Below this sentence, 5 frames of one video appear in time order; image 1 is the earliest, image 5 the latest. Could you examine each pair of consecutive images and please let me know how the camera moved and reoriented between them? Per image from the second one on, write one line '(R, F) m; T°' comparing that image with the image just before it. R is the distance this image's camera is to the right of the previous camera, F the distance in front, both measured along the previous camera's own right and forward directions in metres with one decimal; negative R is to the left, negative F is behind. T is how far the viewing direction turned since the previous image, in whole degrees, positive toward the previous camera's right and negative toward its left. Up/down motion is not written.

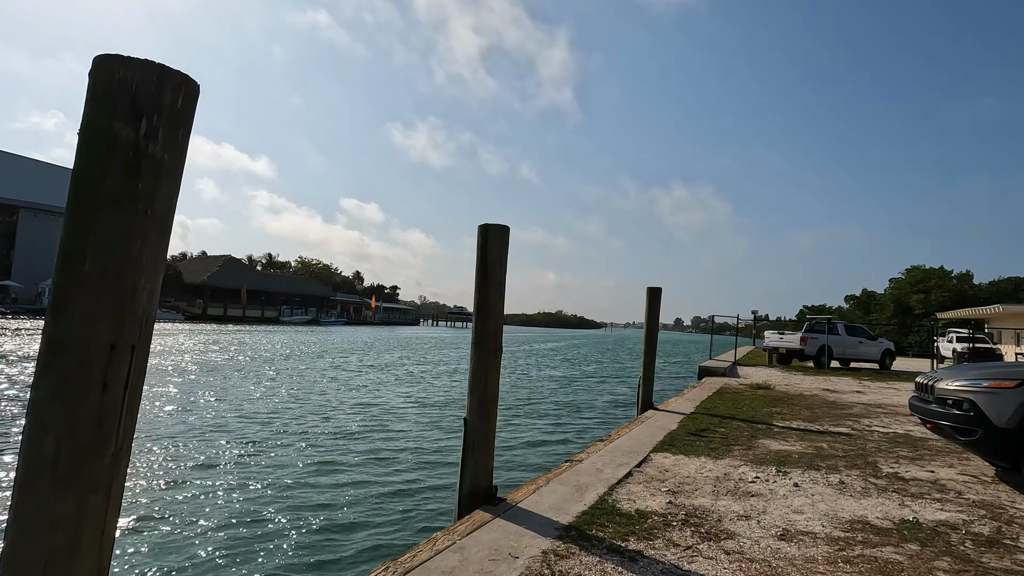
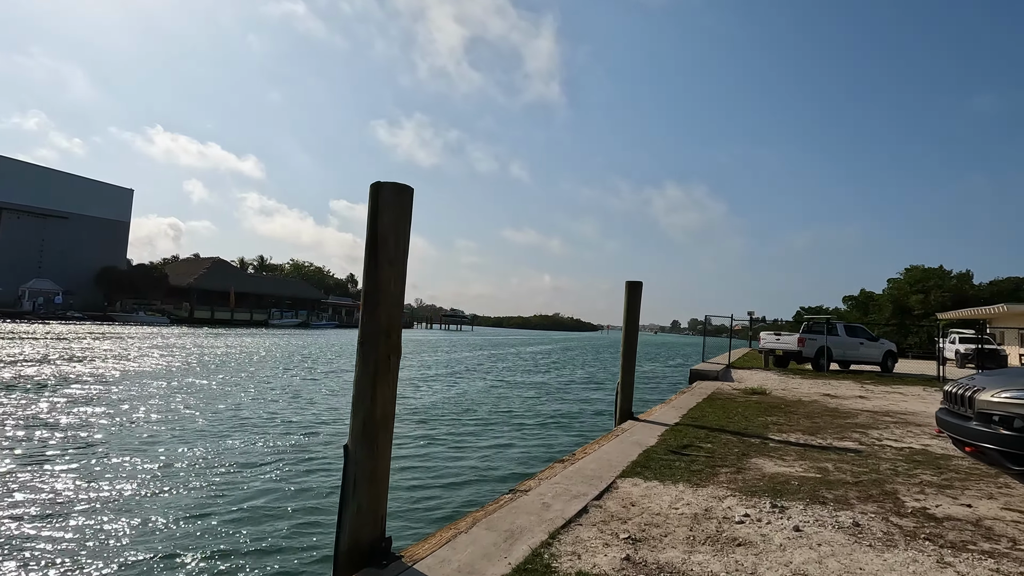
(+0.5, +1.0) m; 0°
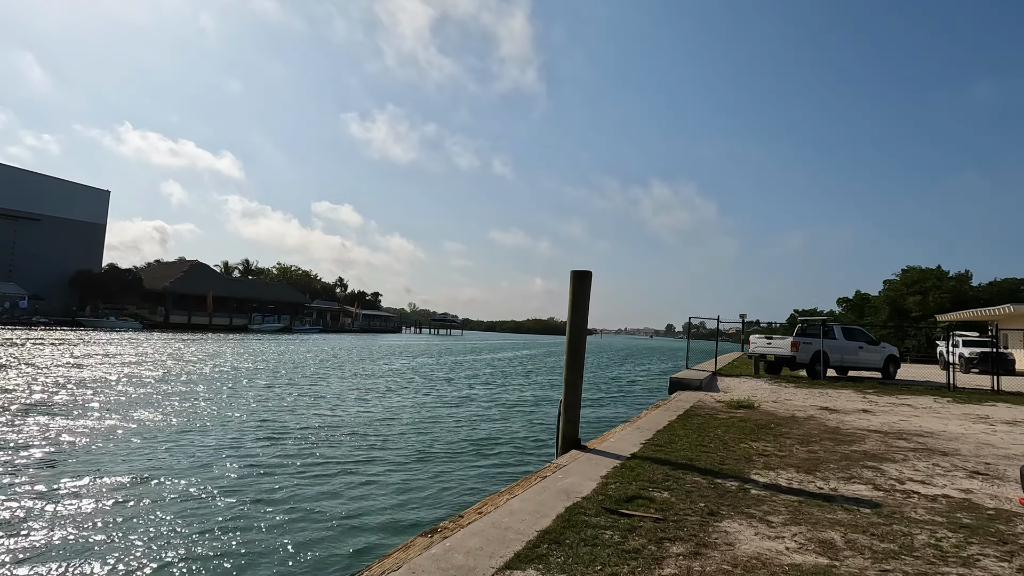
(+0.9, +1.7) m; +1°
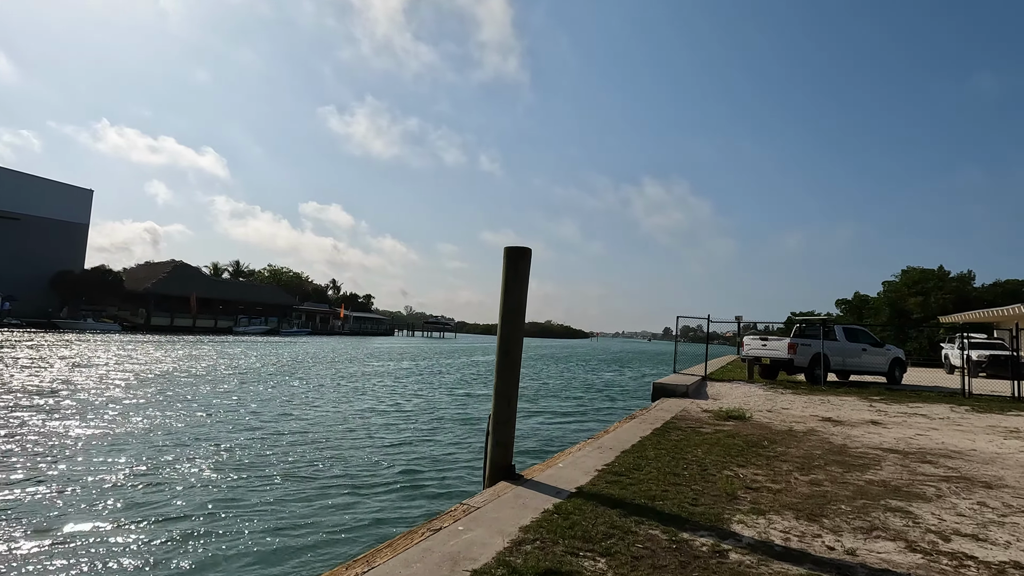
(+0.7, +1.4) m; 0°
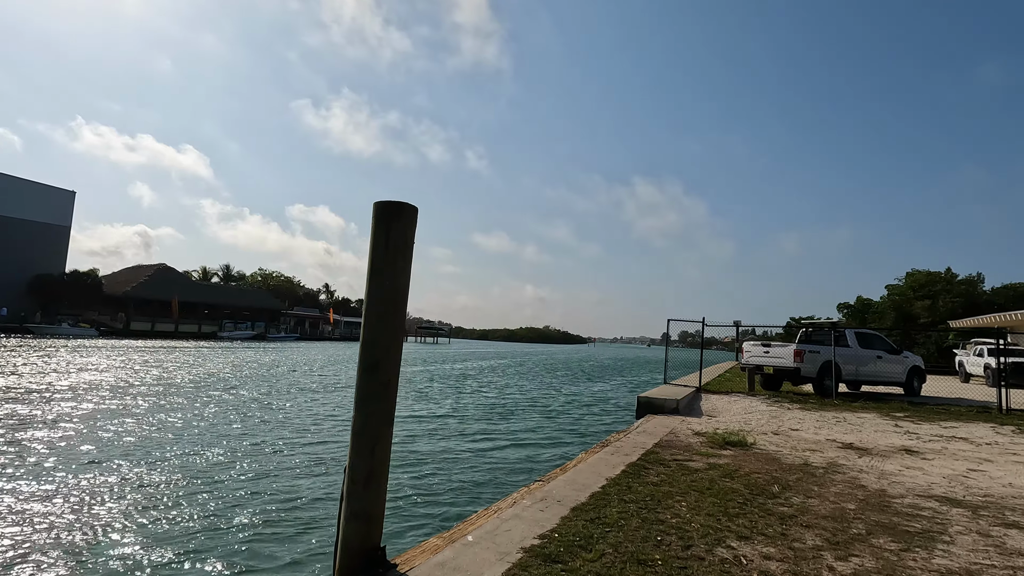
(+0.7, +1.7) m; 0°
